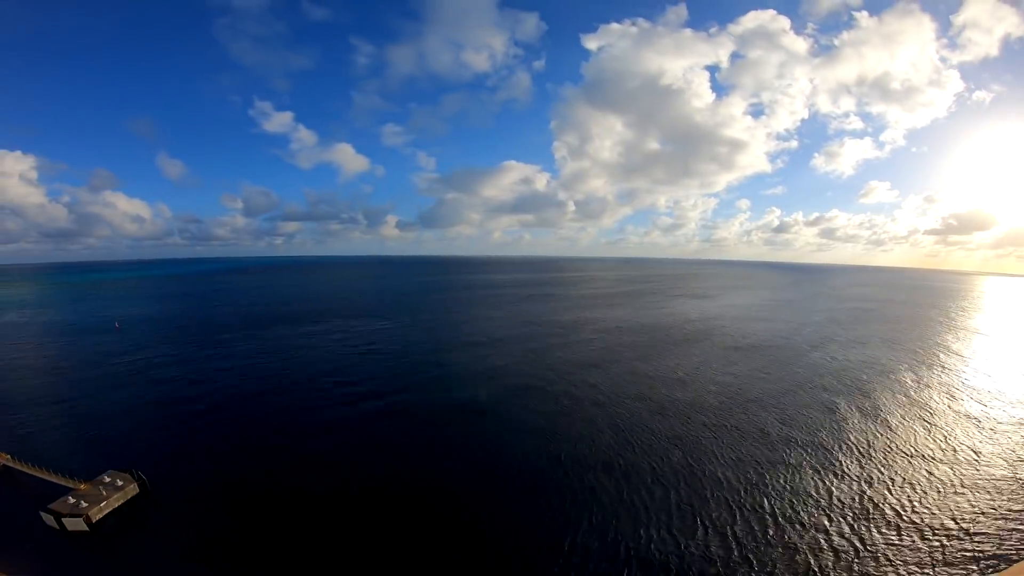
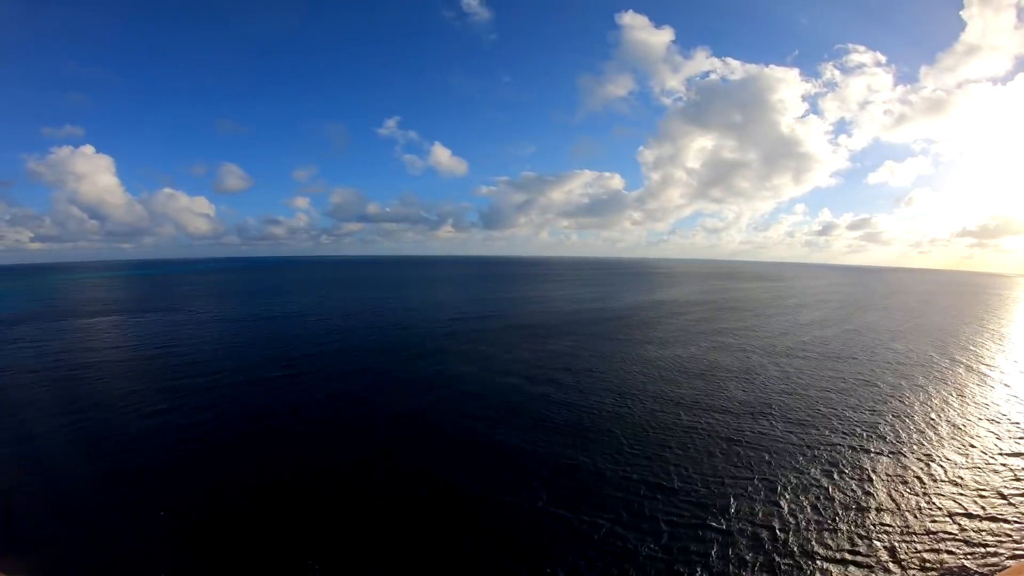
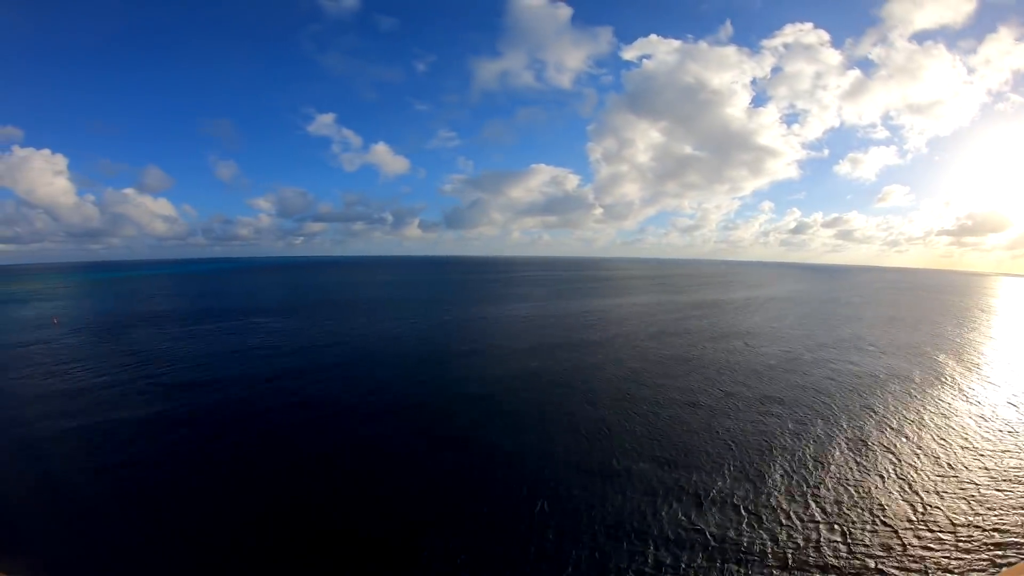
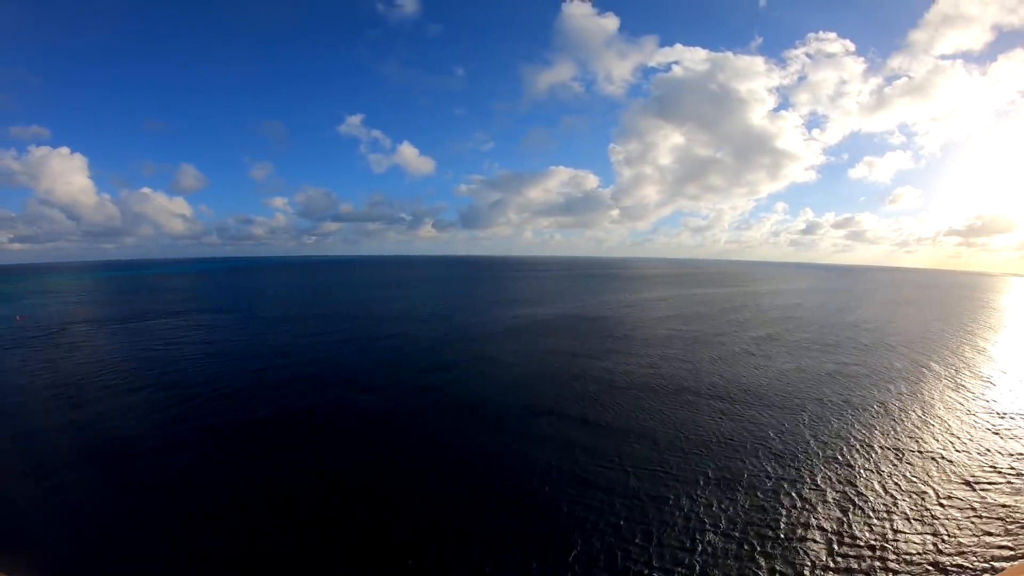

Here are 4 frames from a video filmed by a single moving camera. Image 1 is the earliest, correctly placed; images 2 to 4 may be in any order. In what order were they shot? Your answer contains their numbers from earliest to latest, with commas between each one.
3, 4, 2
